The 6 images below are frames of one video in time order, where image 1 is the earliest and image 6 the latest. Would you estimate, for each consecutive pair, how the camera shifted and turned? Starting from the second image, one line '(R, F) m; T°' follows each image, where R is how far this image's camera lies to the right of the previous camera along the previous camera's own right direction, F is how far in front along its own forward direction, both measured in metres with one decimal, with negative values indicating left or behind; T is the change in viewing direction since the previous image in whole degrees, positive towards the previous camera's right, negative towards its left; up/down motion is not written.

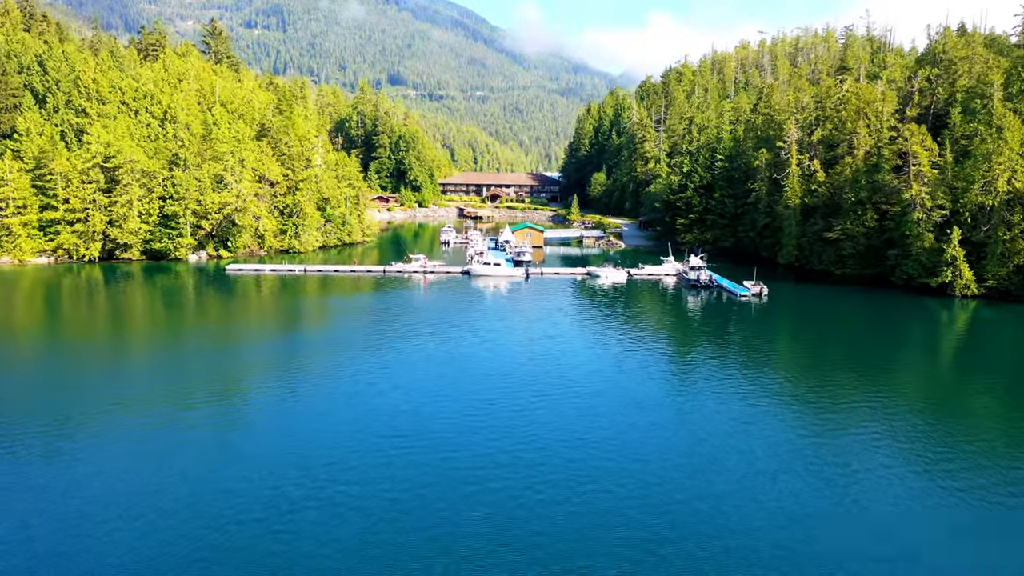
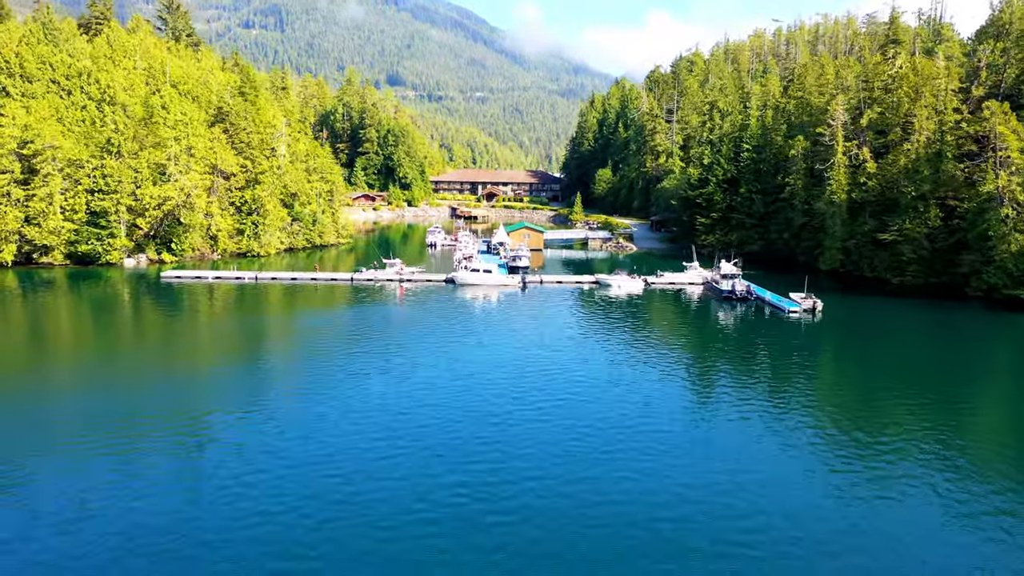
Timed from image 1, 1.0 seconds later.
(+0.5, +13.1) m; 0°
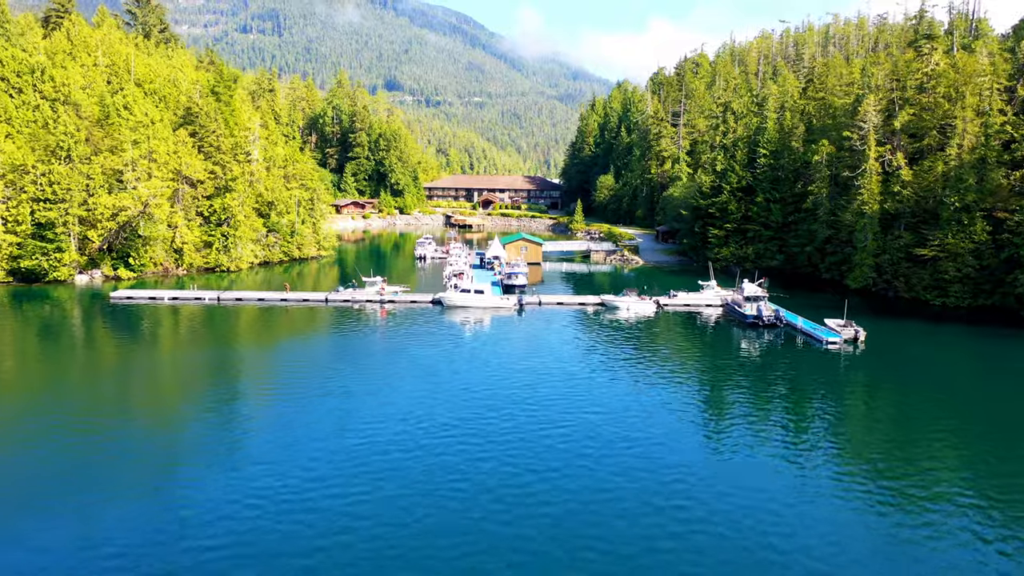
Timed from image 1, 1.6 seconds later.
(+0.2, +7.3) m; 0°
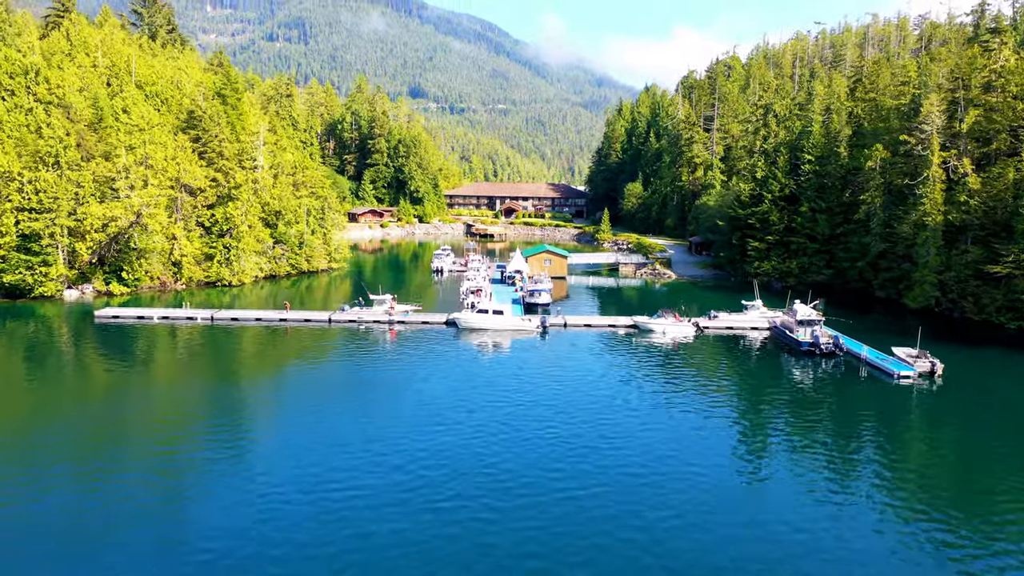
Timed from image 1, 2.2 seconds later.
(+0.1, +5.7) m; -2°
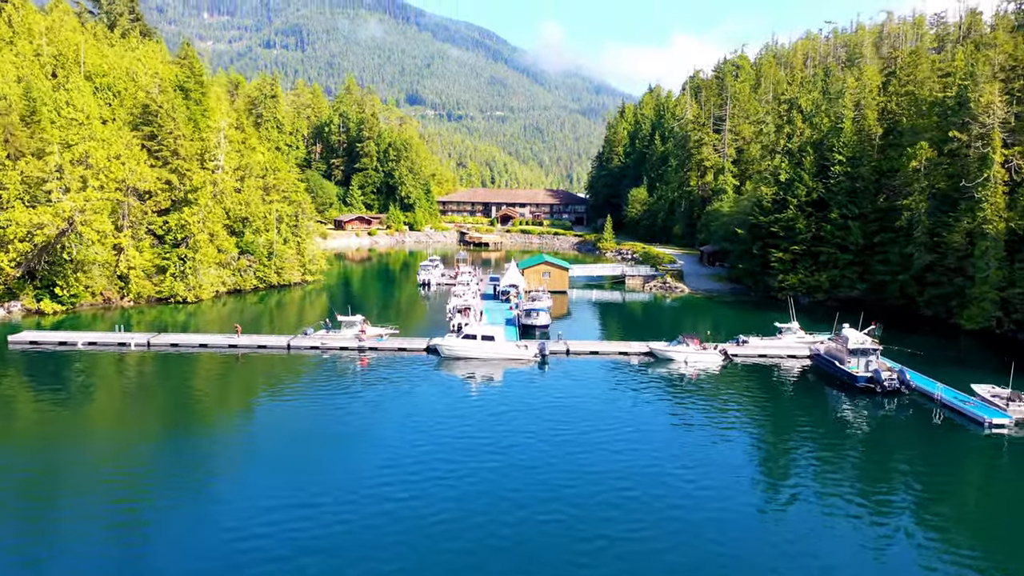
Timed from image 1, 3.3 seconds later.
(+0.3, +8.2) m; 0°
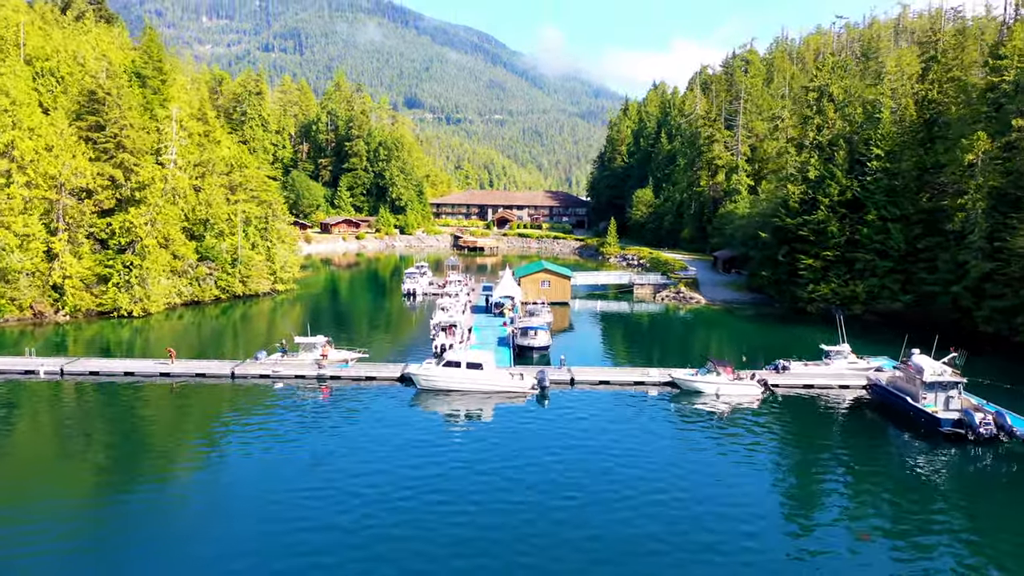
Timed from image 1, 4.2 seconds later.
(+0.3, +7.8) m; 0°
